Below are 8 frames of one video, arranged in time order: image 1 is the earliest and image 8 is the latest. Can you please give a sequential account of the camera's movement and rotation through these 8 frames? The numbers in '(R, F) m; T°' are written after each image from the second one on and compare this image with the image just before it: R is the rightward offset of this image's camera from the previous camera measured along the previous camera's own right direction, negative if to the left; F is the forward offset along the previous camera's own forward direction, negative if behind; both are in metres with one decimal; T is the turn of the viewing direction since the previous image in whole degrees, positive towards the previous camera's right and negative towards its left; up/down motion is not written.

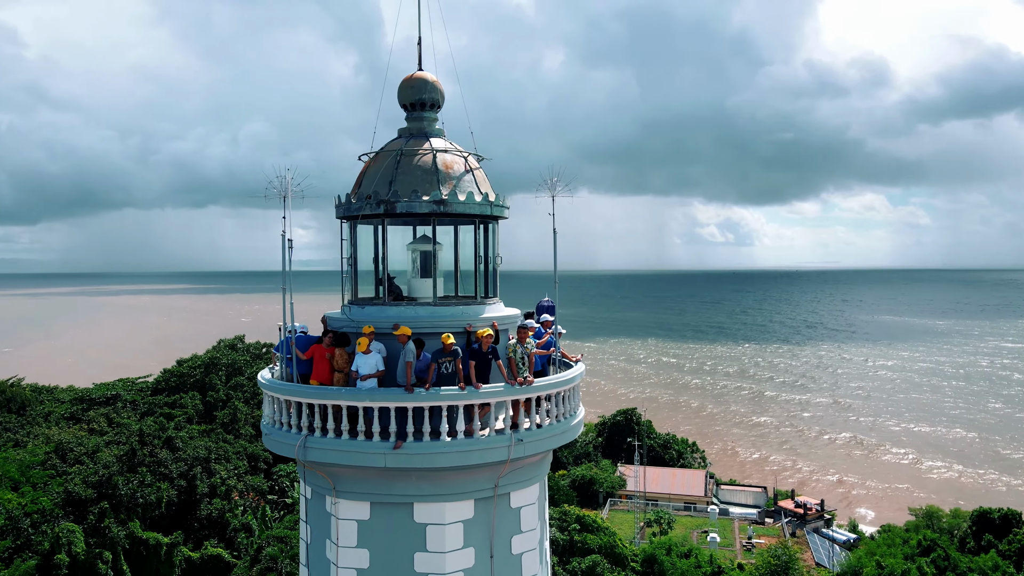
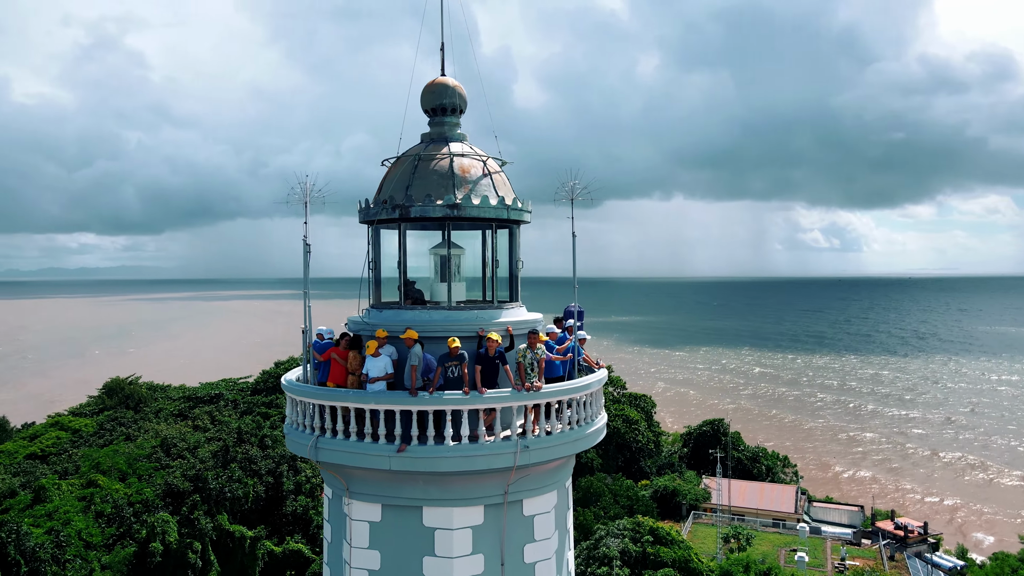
(+0.7, +0.1) m; -7°
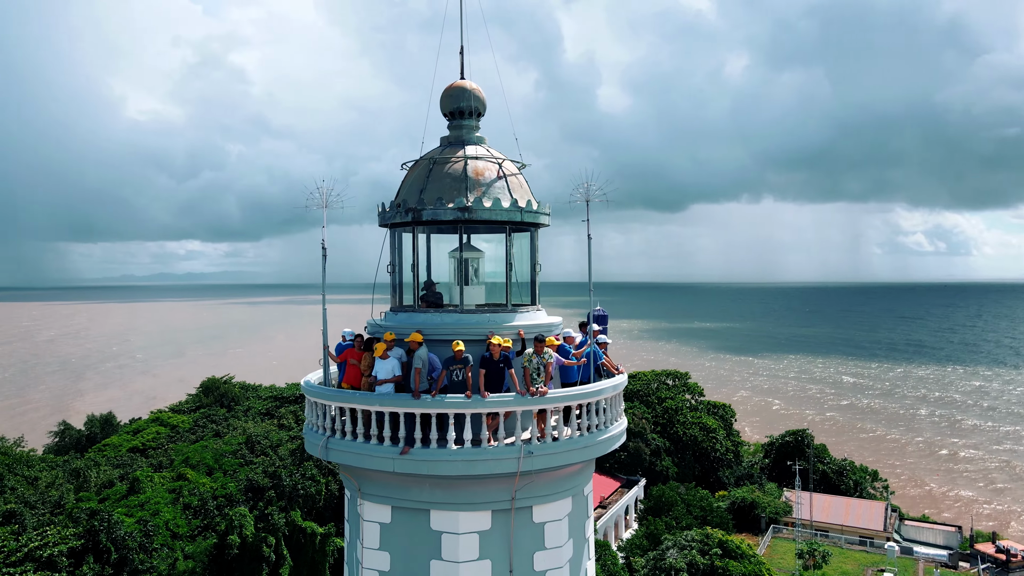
(+0.6, +0.1) m; -6°
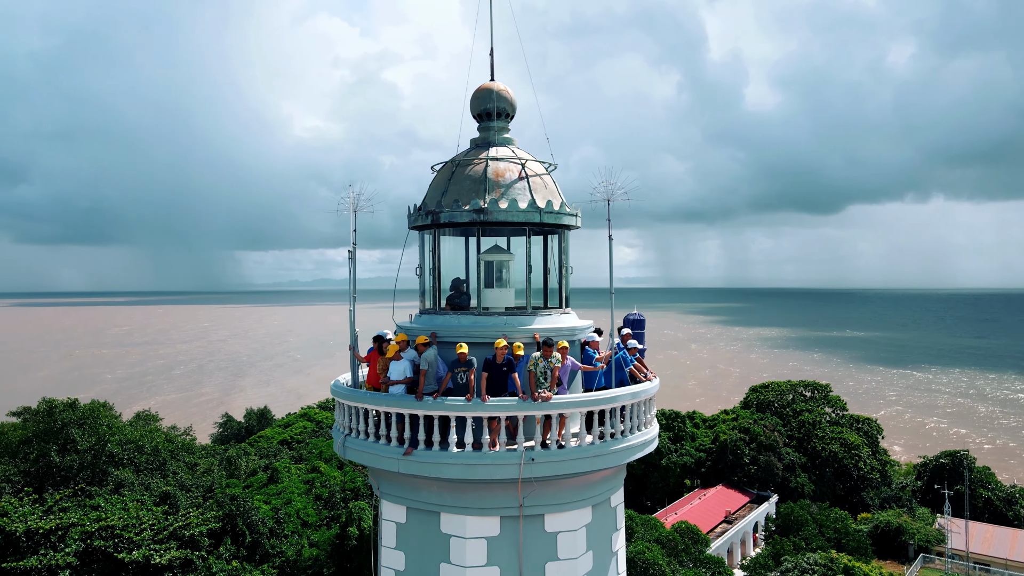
(+1.1, +0.2) m; -11°
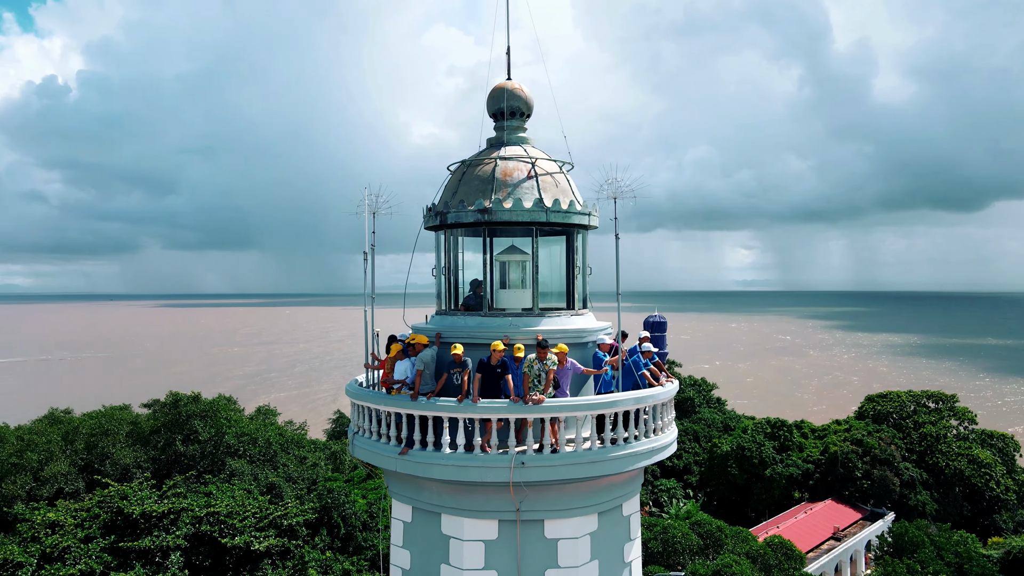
(+0.9, +0.2) m; -8°
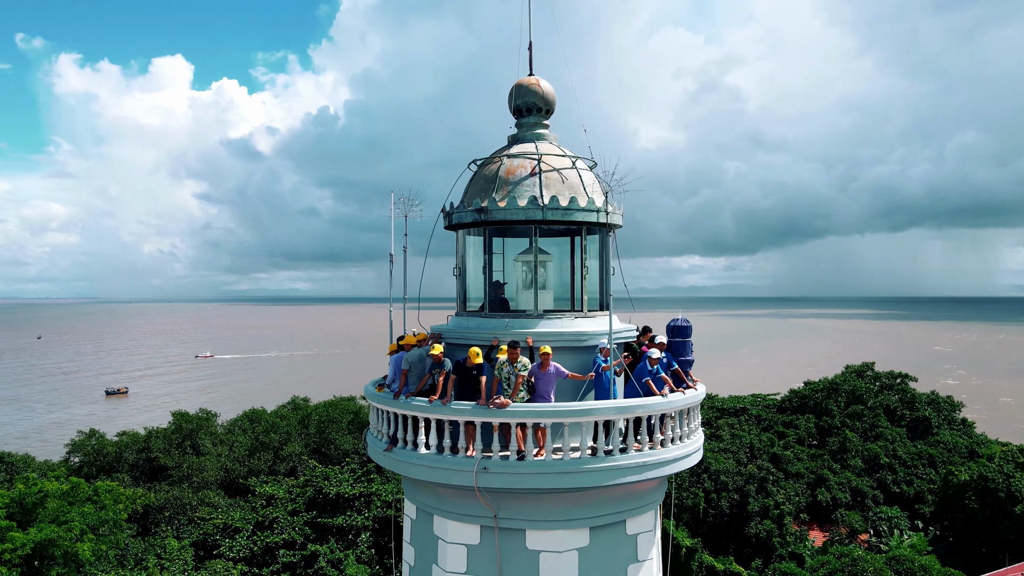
(+2.0, +0.5) m; -17°
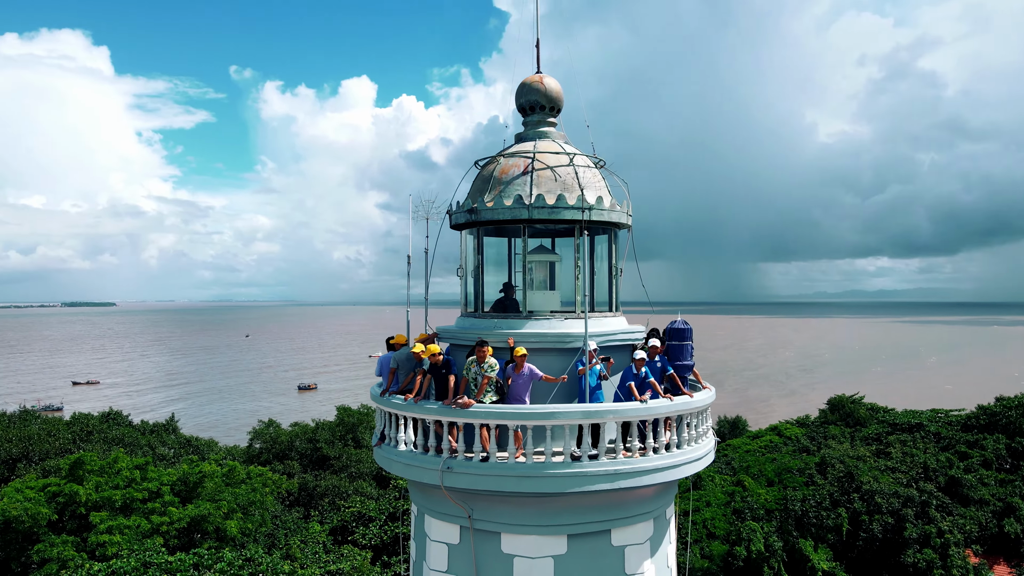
(+1.5, +0.2) m; -12°
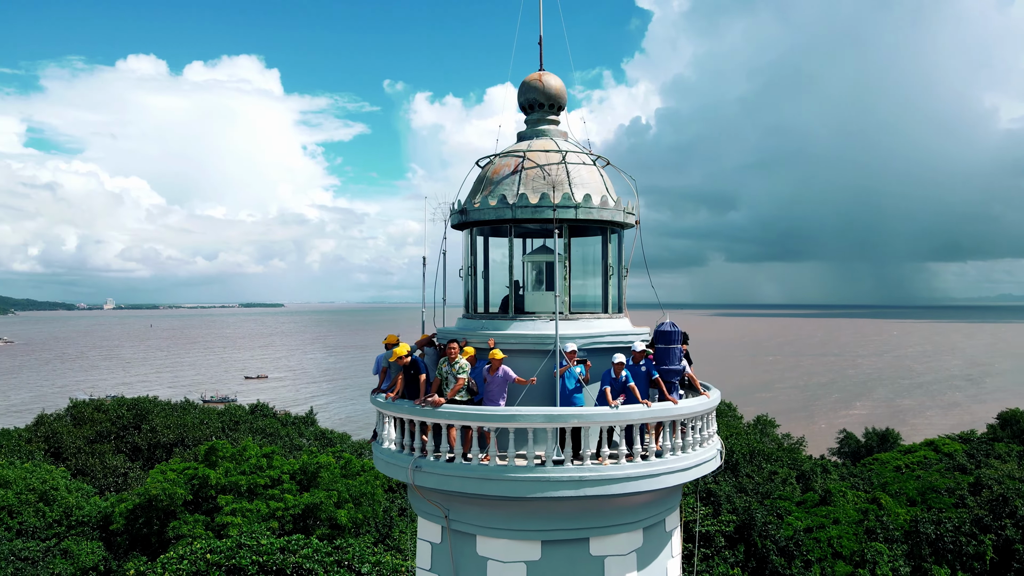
(+1.3, +0.2) m; -11°
